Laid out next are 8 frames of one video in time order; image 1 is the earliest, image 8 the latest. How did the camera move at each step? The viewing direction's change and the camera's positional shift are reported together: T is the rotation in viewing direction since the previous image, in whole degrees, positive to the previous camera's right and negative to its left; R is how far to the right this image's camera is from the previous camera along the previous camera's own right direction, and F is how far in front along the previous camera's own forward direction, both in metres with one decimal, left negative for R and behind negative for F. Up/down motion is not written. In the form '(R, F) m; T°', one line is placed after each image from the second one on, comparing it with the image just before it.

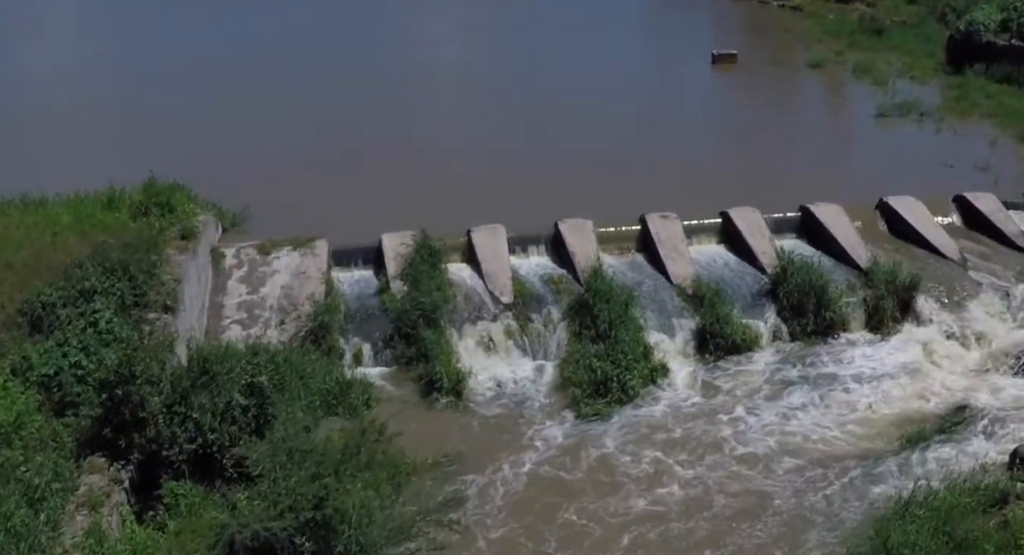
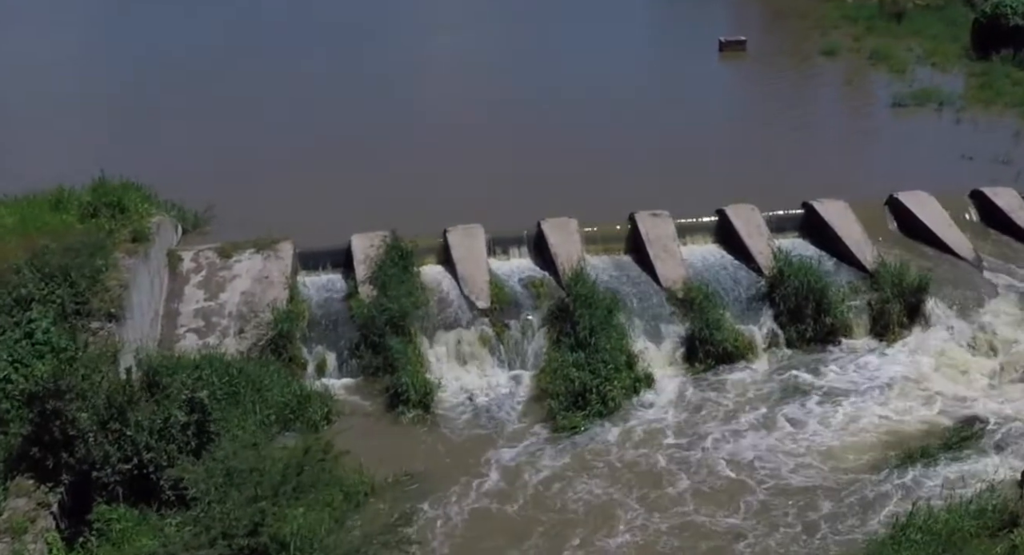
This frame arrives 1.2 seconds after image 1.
(+0.6, +0.8) m; -2°
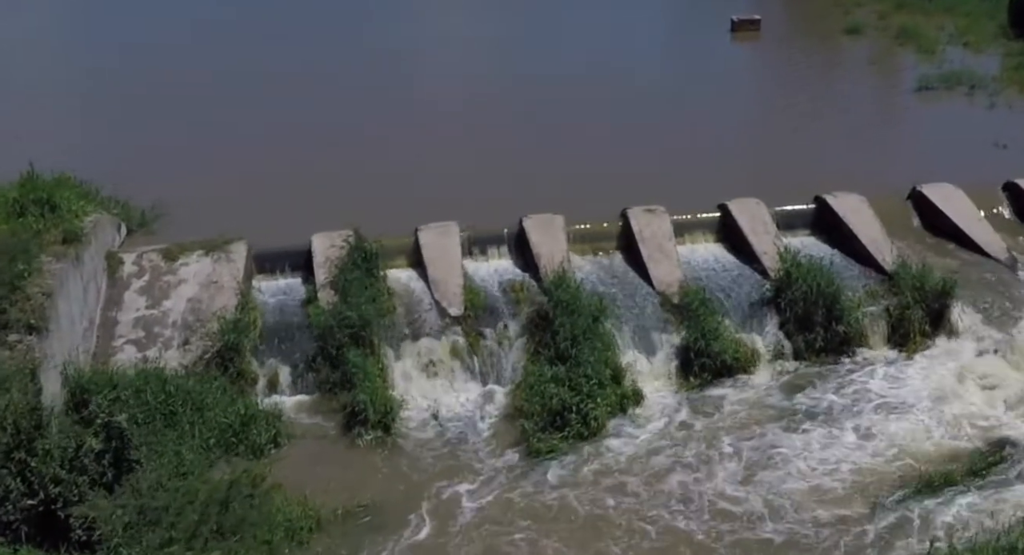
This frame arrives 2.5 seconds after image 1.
(+0.5, +1.2) m; -1°
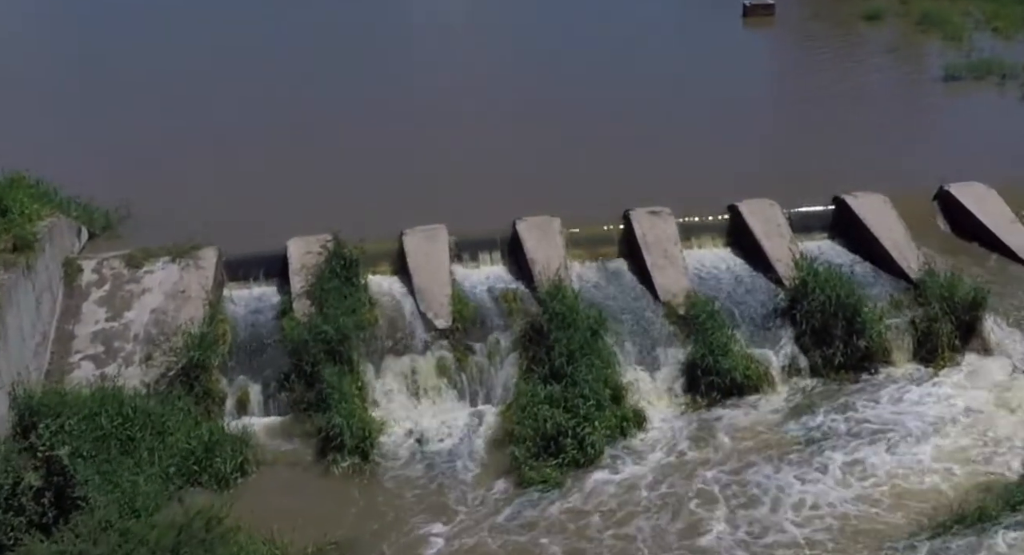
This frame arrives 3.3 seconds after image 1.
(+0.1, +0.8) m; 0°
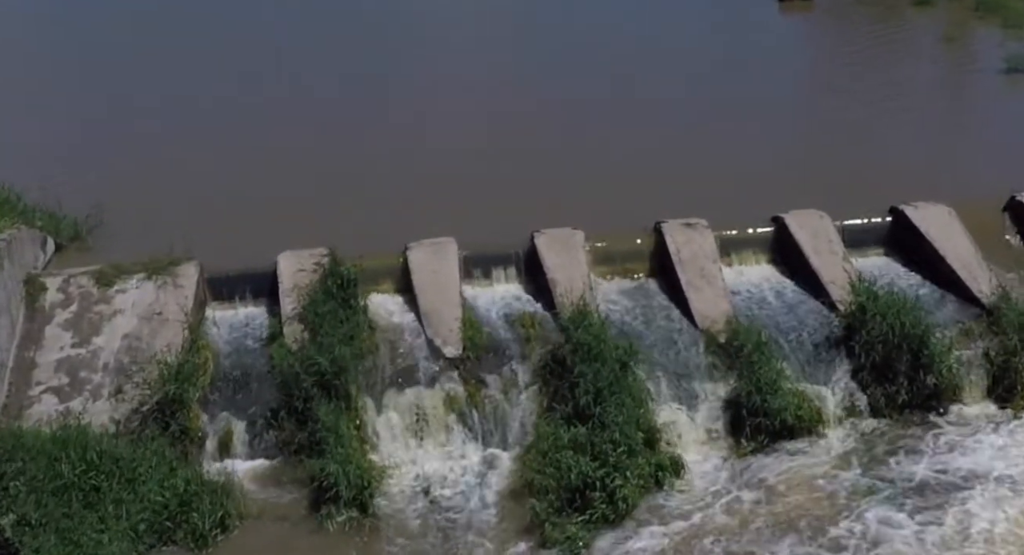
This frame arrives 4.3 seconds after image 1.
(-0.1, +1.1) m; 0°
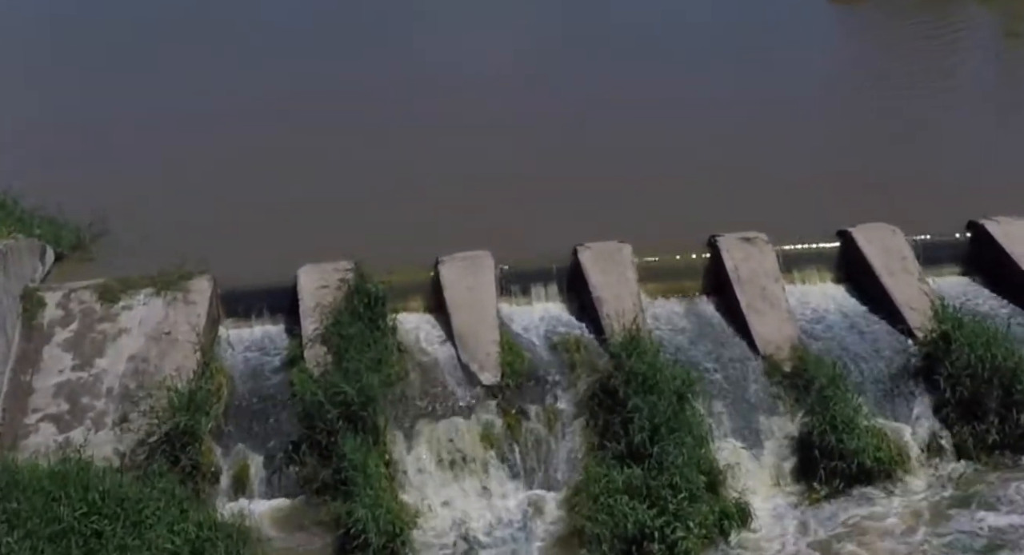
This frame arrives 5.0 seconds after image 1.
(-0.3, +0.8) m; 0°
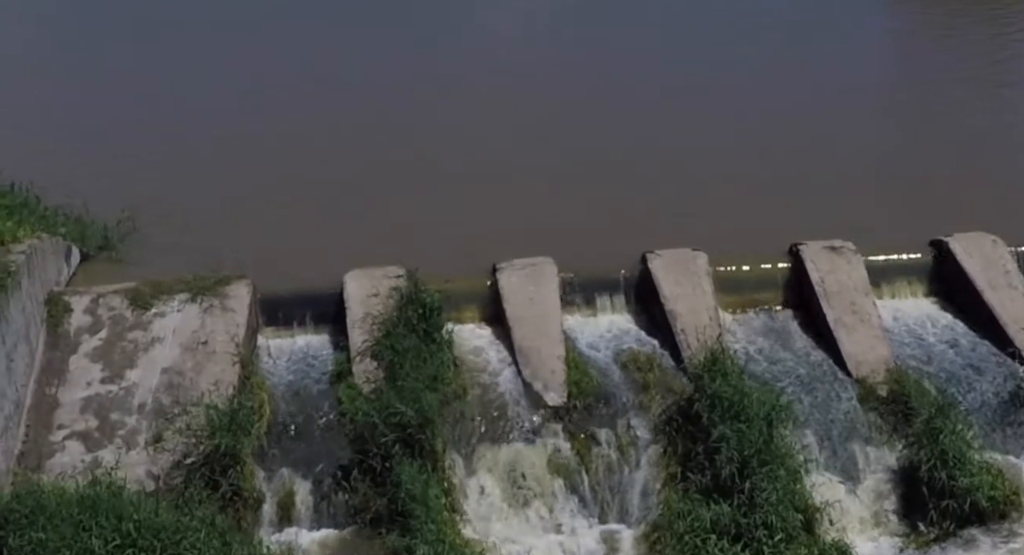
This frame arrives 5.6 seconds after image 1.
(-0.4, +0.7) m; 0°
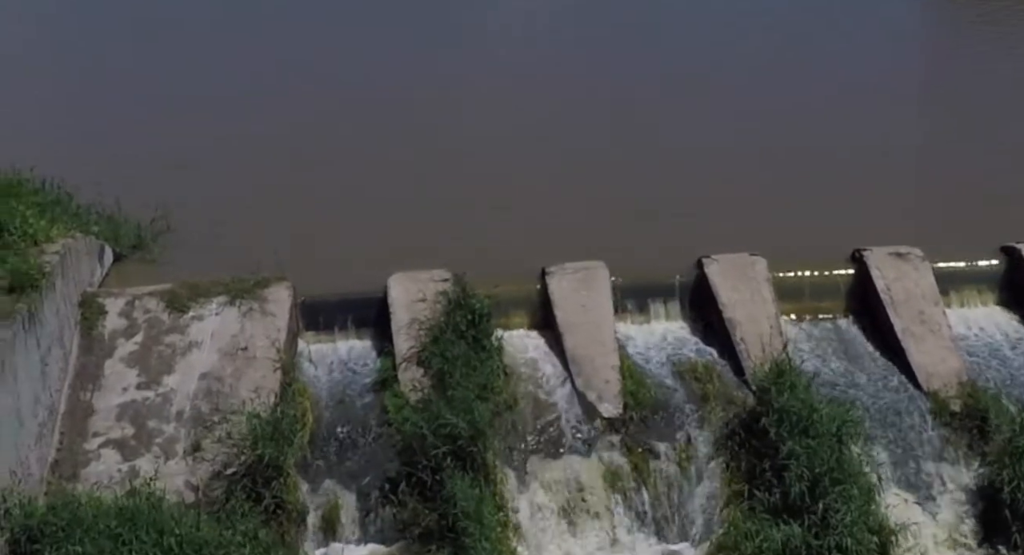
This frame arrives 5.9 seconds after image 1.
(-0.3, +0.3) m; 0°
